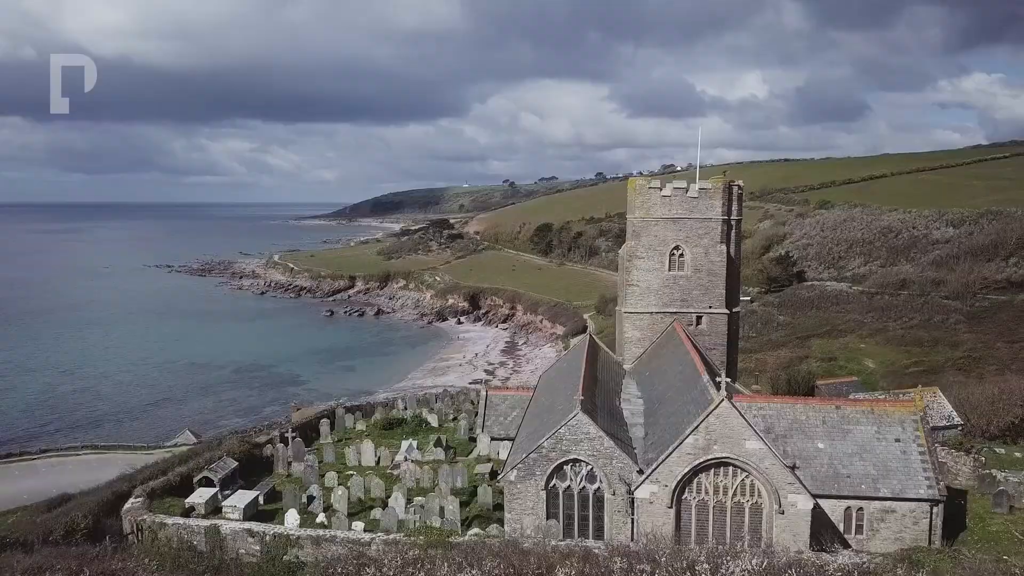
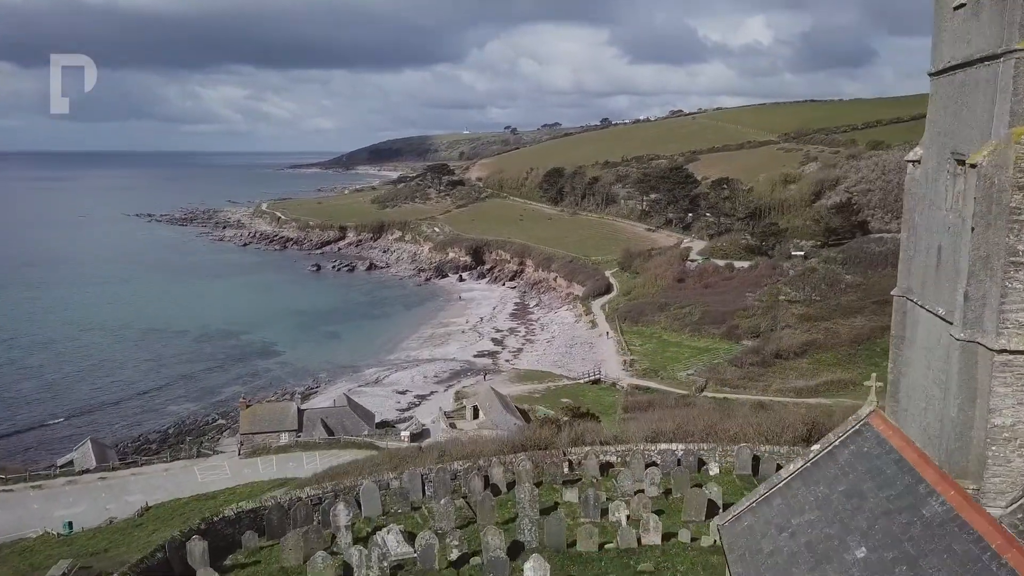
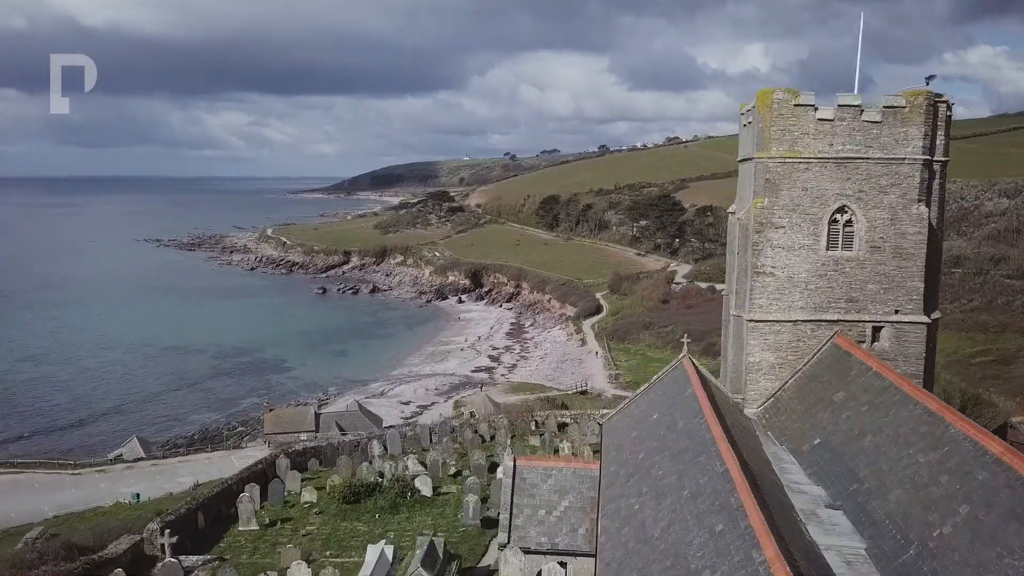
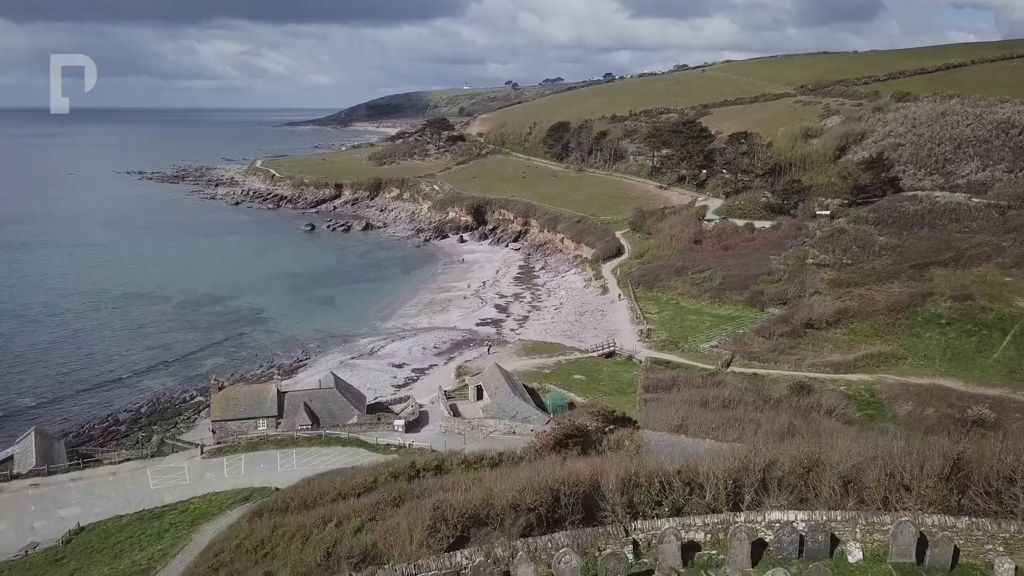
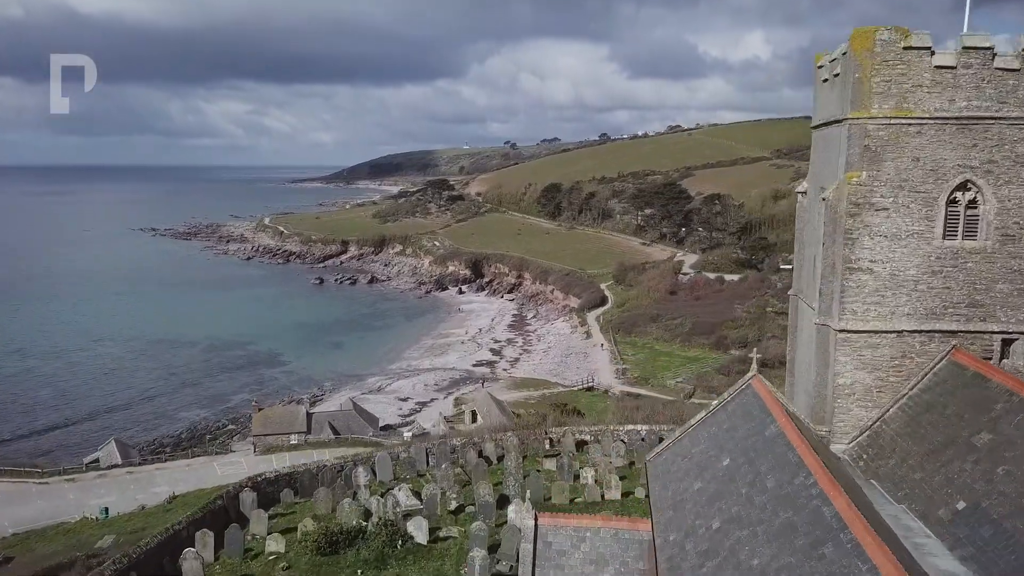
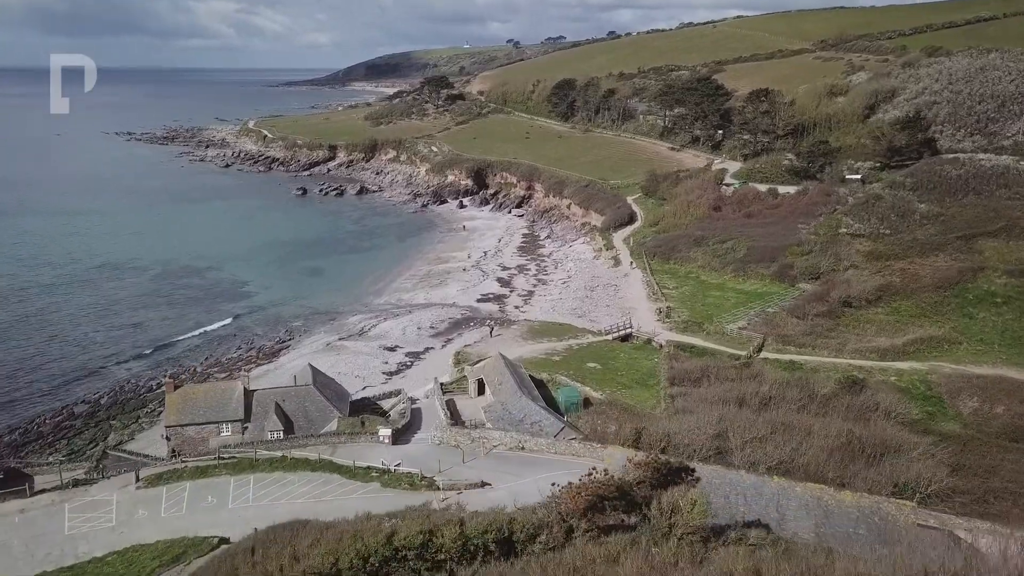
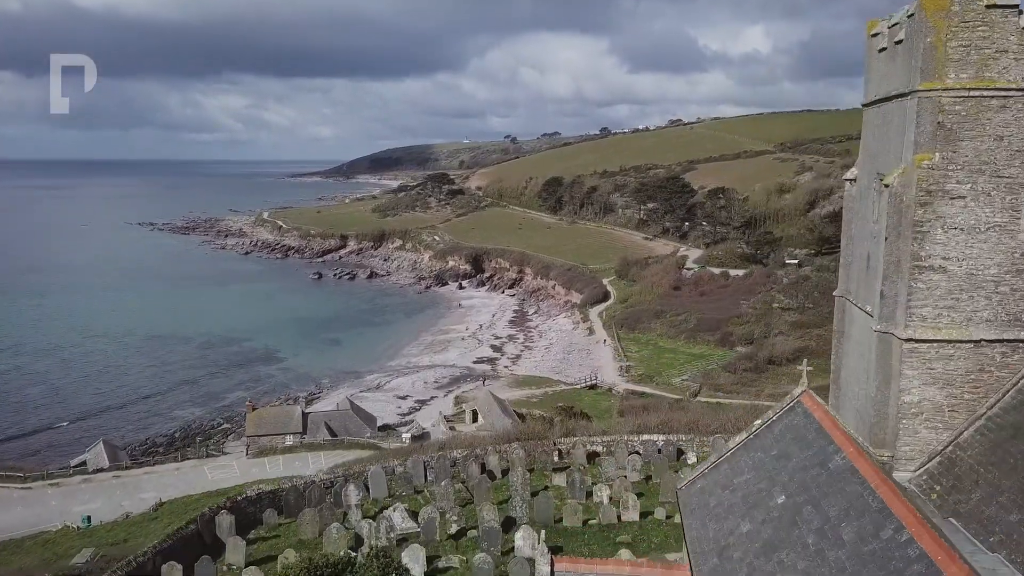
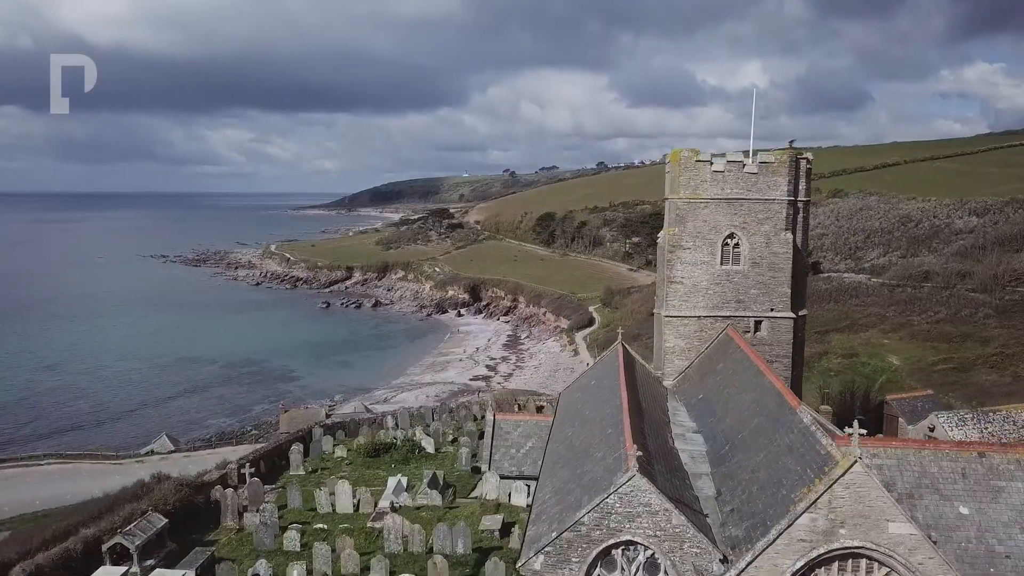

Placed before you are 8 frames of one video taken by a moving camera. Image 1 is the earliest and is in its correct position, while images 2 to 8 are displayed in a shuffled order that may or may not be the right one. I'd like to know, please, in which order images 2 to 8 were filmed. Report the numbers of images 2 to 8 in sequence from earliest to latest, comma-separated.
8, 3, 5, 7, 2, 4, 6
